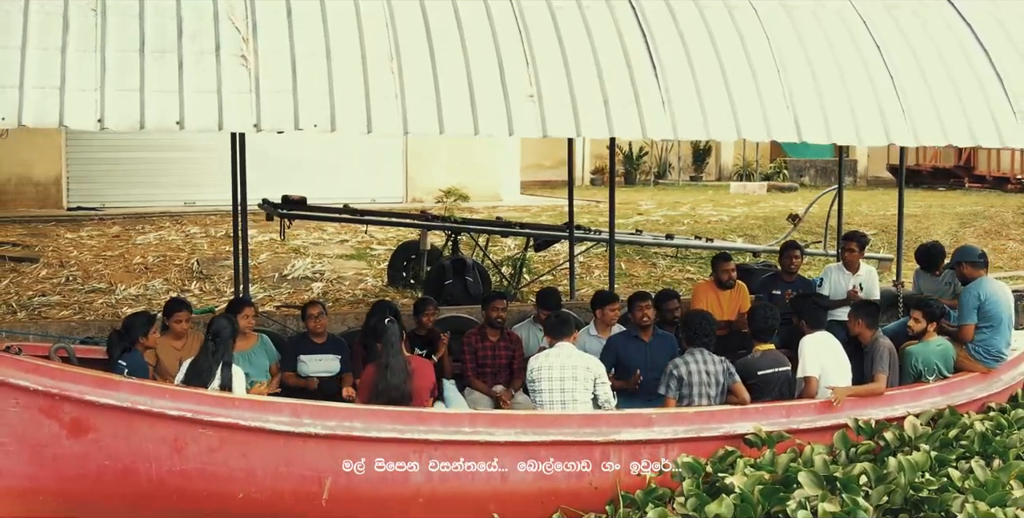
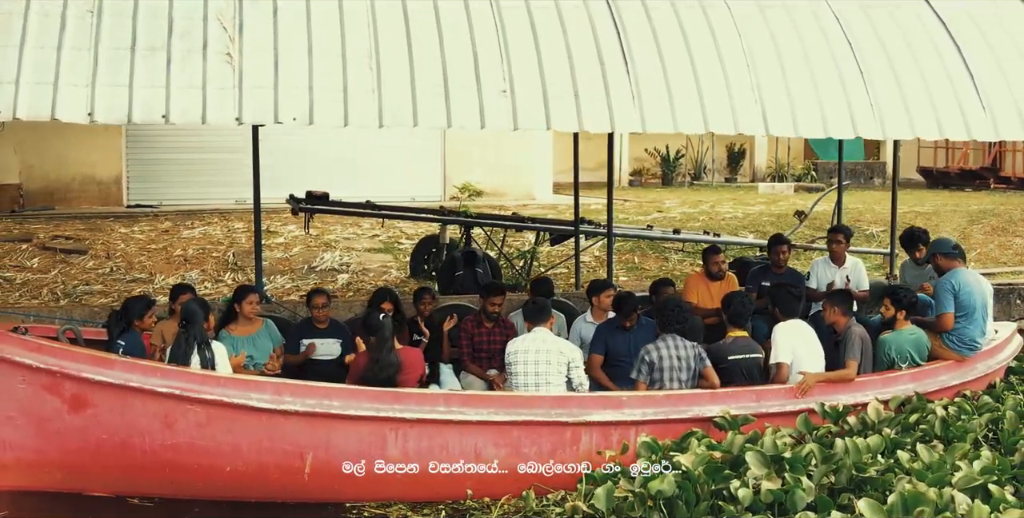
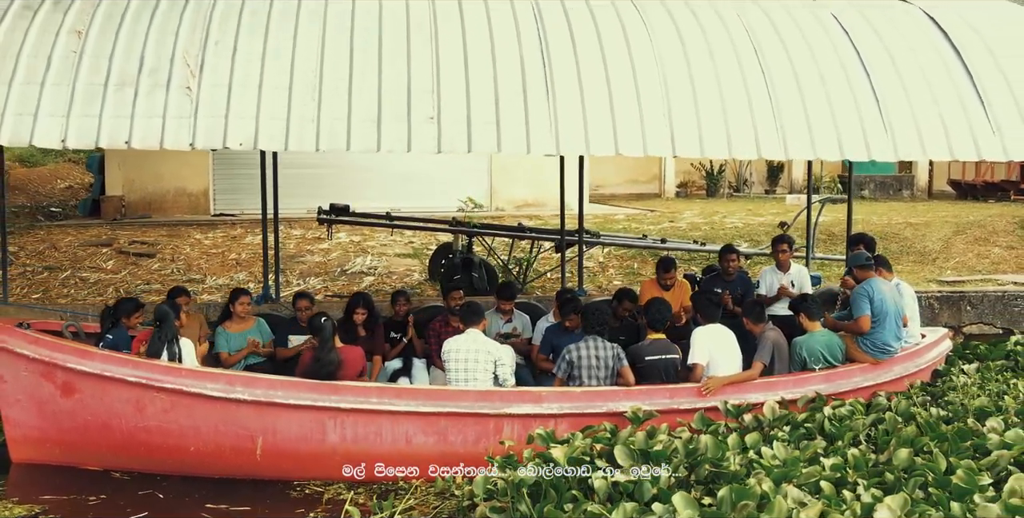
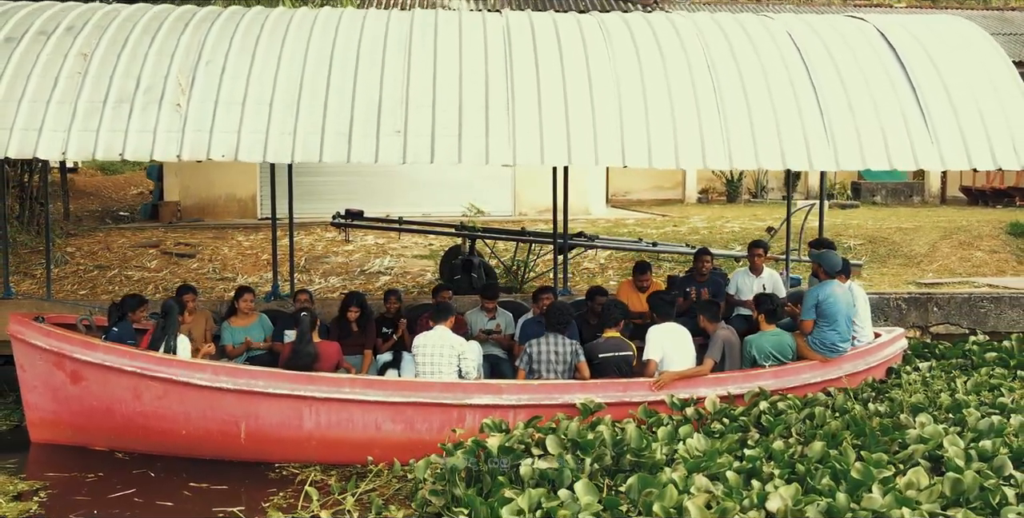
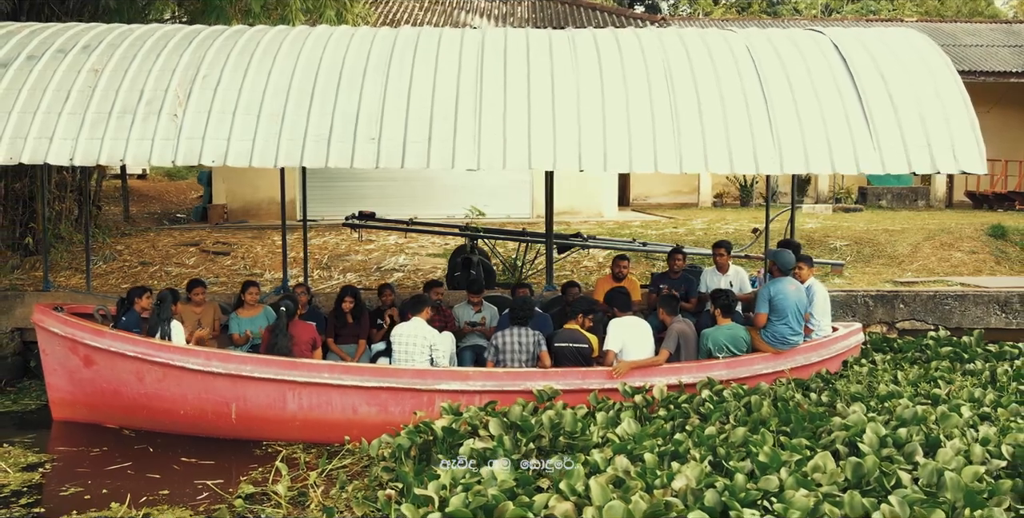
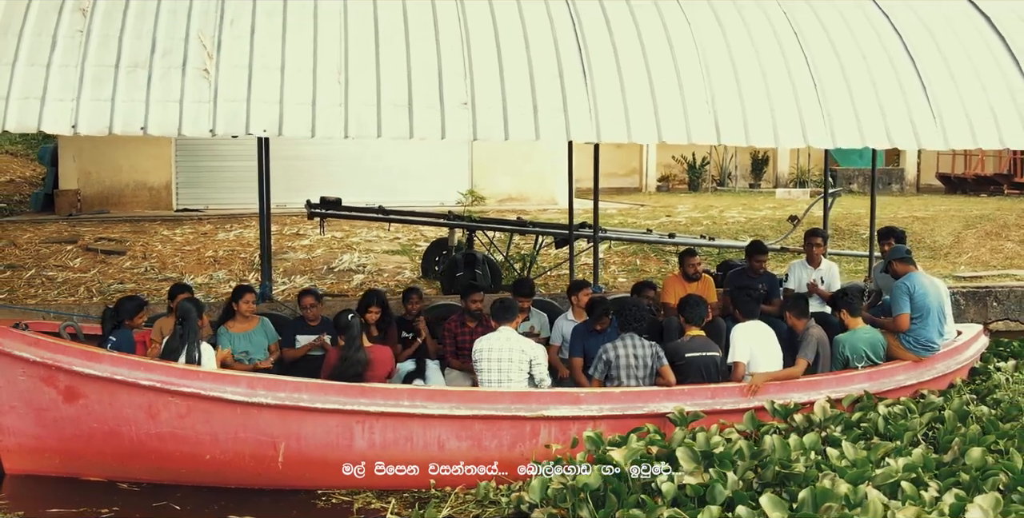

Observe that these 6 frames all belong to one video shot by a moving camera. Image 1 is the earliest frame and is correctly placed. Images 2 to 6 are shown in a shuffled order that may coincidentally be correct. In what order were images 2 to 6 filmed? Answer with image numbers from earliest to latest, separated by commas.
2, 6, 3, 4, 5
